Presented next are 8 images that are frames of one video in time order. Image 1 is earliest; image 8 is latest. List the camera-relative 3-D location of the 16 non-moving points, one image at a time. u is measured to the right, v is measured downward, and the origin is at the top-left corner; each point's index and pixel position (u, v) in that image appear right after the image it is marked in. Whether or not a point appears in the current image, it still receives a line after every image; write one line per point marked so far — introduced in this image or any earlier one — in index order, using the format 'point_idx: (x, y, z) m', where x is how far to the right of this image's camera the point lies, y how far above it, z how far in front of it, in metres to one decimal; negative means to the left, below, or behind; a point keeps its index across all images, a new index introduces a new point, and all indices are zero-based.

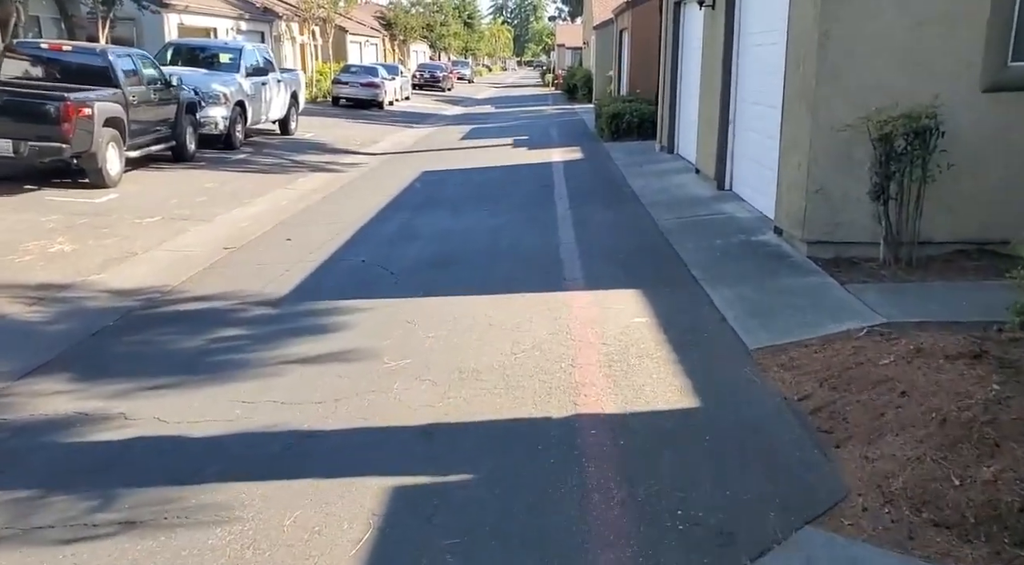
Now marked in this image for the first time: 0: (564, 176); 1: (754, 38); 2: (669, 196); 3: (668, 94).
0: (+0.8, +1.7, +15.5) m
1: (+2.8, +2.8, +11.2) m
2: (+2.0, +1.1, +12.4) m
3: (+2.9, +3.4, +17.4) m
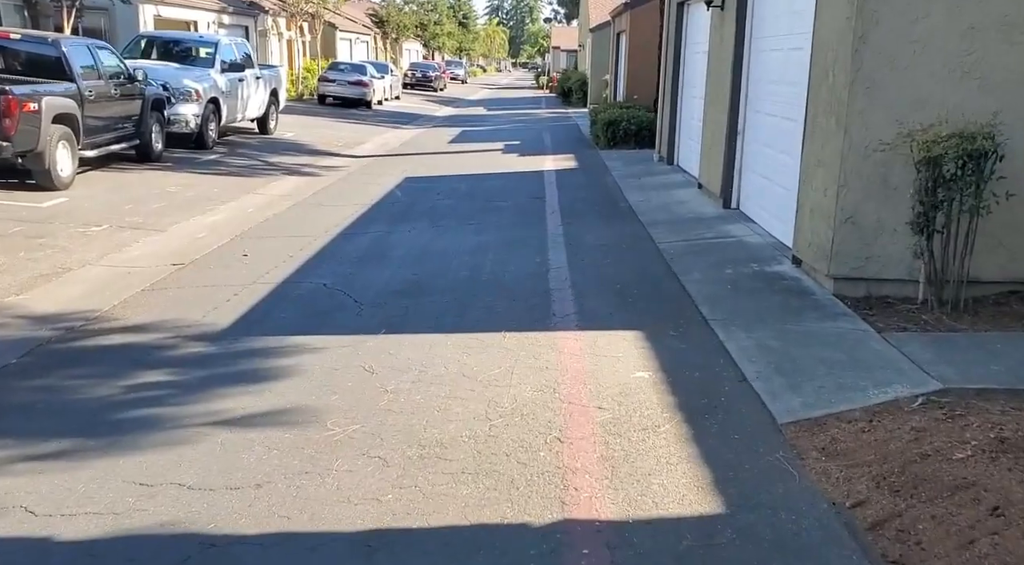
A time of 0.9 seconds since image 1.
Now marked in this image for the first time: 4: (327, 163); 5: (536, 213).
0: (+0.7, +1.4, +14.4) m
1: (+2.7, +2.5, +10.1) m
2: (+1.9, +0.8, +11.3) m
3: (+2.7, +3.1, +16.3) m
4: (-3.7, +2.4, +19.3) m
5: (+0.3, +0.8, +11.9) m
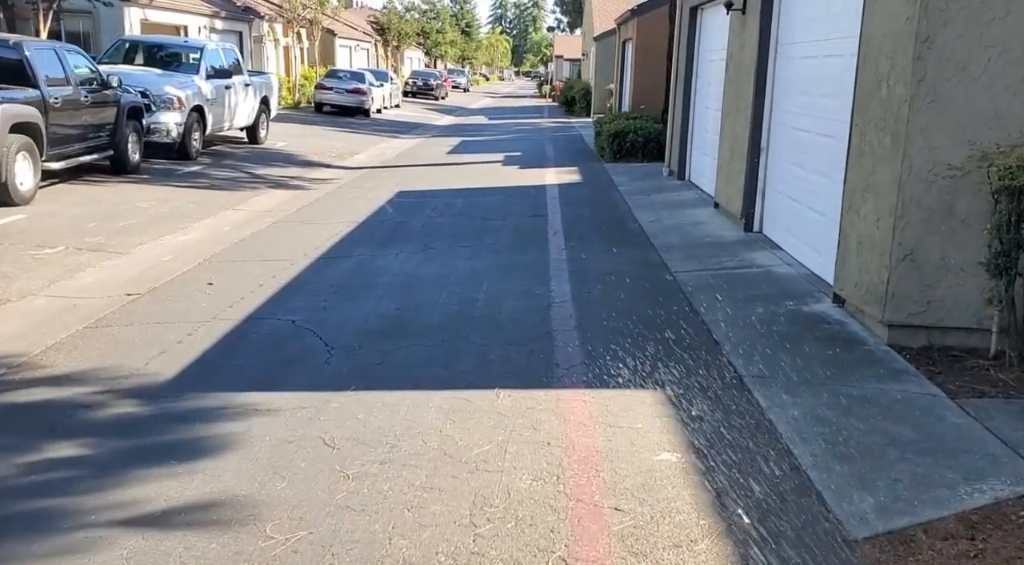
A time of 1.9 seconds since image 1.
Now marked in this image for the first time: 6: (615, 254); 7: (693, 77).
0: (+0.7, +1.1, +13.3) m
1: (+2.7, +2.2, +9.0) m
2: (+1.8, +0.5, +10.2) m
3: (+2.7, +2.7, +15.3) m
4: (-3.7, +2.0, +18.2) m
5: (+0.3, +0.5, +10.8) m
6: (+1.0, +0.3, +9.6) m
7: (+2.8, +3.1, +14.8) m
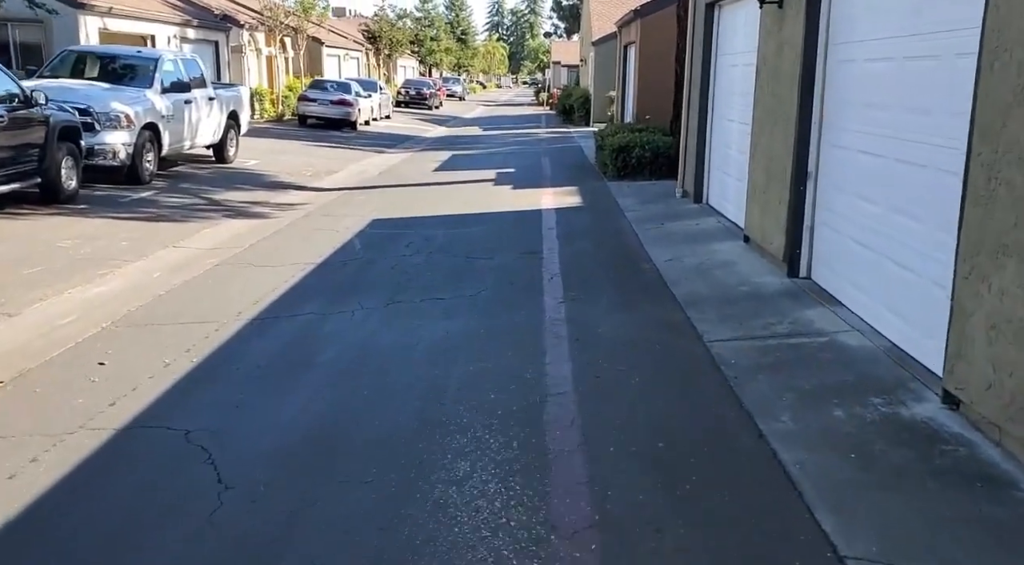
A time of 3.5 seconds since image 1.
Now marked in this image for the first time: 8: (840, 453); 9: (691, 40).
0: (+0.5, +0.5, +11.3) m
1: (+2.6, +1.7, +7.0) m
2: (+1.7, 0.0, +8.2) m
3: (+2.5, +2.2, +13.3) m
4: (-3.9, +1.4, +16.2) m
5: (+0.2, 0.0, +8.8) m
6: (+0.9, -0.2, +7.5) m
7: (+2.7, +2.6, +12.8) m
8: (+1.6, -0.8, +4.6) m
9: (+2.5, +3.4, +13.6) m
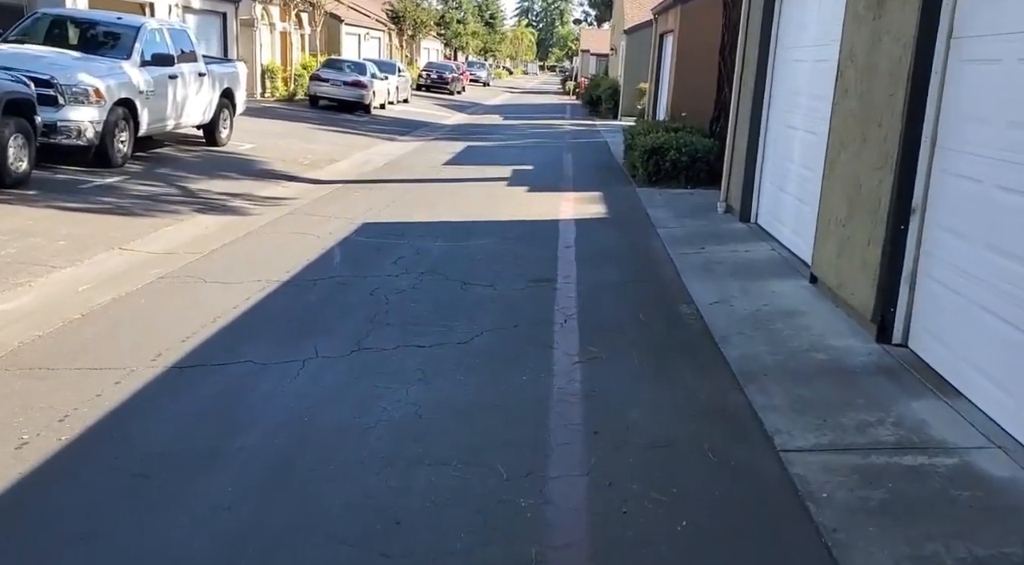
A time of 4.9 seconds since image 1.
0: (+0.6, +0.2, +9.4) m
1: (+2.6, +1.3, +5.0) m
2: (+1.7, -0.4, +6.2) m
3: (+2.7, +1.8, +11.3) m
4: (-3.6, +1.4, +14.4) m
5: (+0.2, -0.3, +6.9) m
6: (+0.9, -0.6, +5.6) m
7: (+2.9, +2.2, +10.8) m
8: (+1.5, -1.2, +2.6) m
9: (+2.8, +3.1, +11.6) m
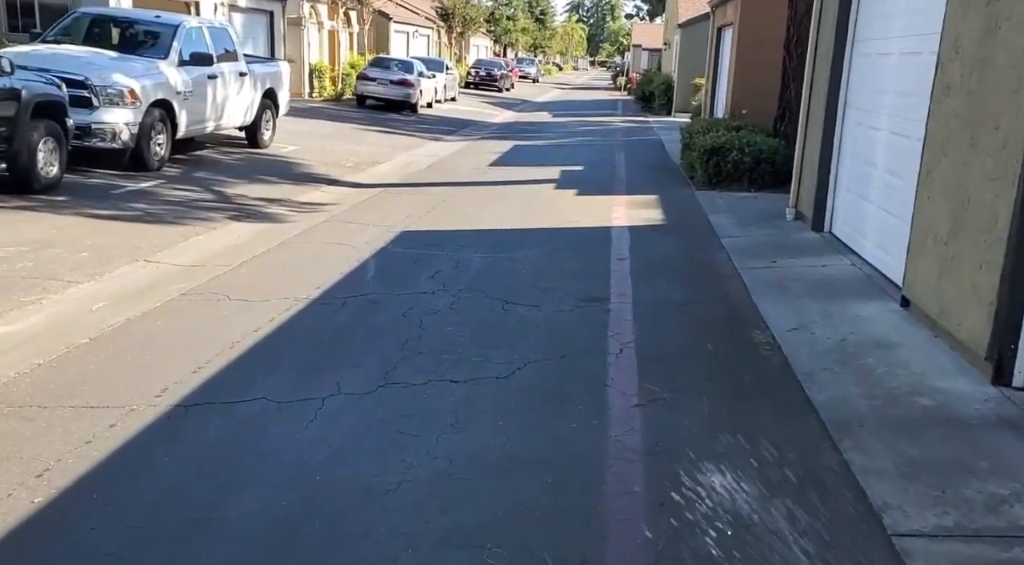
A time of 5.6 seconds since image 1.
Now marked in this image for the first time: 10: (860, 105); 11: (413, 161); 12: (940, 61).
0: (+1.1, +0.1, +8.5) m
1: (+2.8, +1.1, +4.1) m
2: (+2.0, -0.6, +5.3) m
3: (+3.3, +1.6, +10.3) m
4: (-2.9, +1.2, +13.7) m
5: (+0.5, -0.5, +6.1) m
6: (+1.1, -0.8, +4.7) m
7: (+3.4, +2.1, +9.8) m
8: (+1.6, -1.4, +1.8) m
9: (+3.4, +2.9, +10.6) m
10: (+3.4, +1.7, +9.3) m
11: (-1.9, +2.4, +18.6) m
12: (+2.9, +1.5, +6.4) m
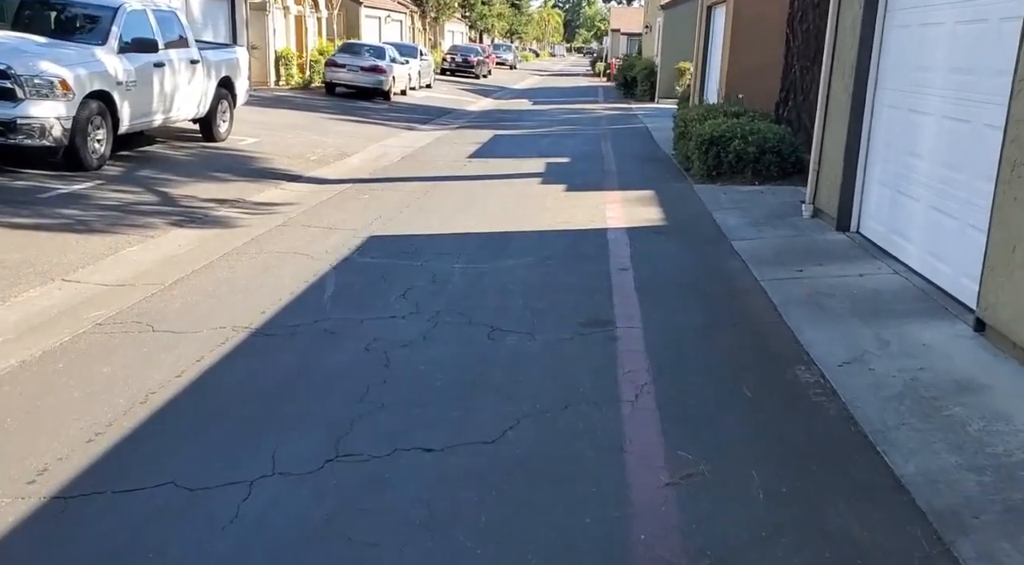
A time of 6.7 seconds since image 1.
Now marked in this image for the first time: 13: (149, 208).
0: (+0.9, 0.0, +7.2) m
1: (+2.8, +0.9, +2.8) m
2: (+2.0, -0.7, +4.0) m
3: (+3.1, +1.6, +9.0) m
4: (-3.2, +1.1, +12.3) m
5: (+0.4, -0.7, +4.7) m
6: (+1.1, -0.9, +3.4) m
7: (+3.2, +2.0, +8.5) m
8: (+1.6, -1.6, +0.5) m
9: (+3.2, +2.9, +9.3) m
10: (+3.2, +1.6, +8.0) m
11: (-2.3, +2.3, +17.2) m
12: (+2.8, +1.4, +5.1) m
13: (-4.1, +0.8, +10.8) m
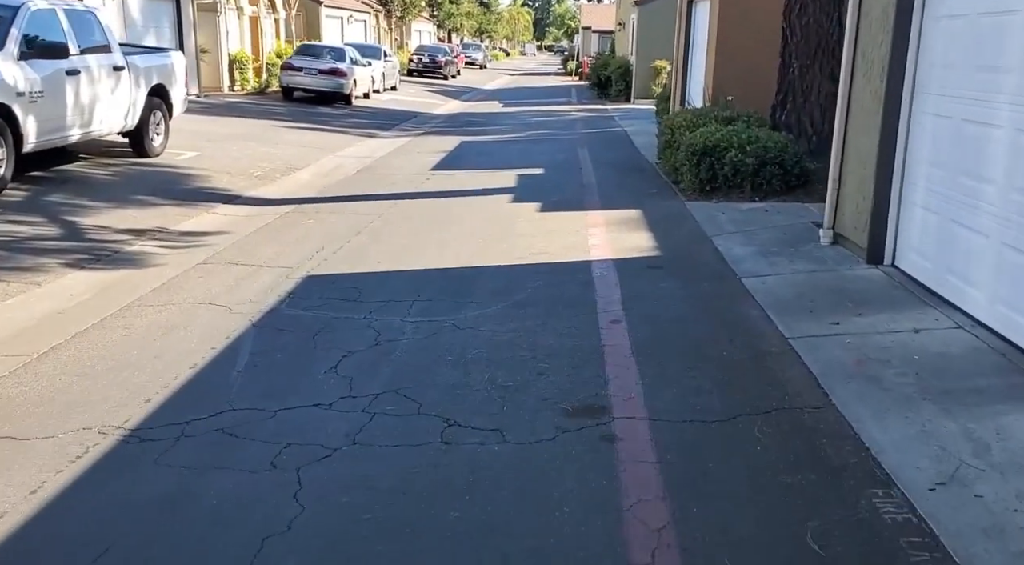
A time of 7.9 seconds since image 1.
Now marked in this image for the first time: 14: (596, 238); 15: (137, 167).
0: (+0.7, -0.4, +5.6) m
1: (+2.7, +0.6, +1.3) m
2: (+1.8, -1.1, +2.5) m
3: (+2.8, +1.2, +7.5) m
4: (-3.5, +0.7, +10.6) m
5: (+0.3, -1.1, +3.1) m
6: (+1.0, -1.3, +1.9) m
7: (+2.9, +1.7, +7.0) m
8: (+1.6, -2.0, -1.1) m
9: (+2.8, +2.5, +7.8) m
10: (+2.9, +1.3, +6.5) m
11: (-2.8, +1.9, +15.5) m
12: (+2.6, +1.0, +3.6) m
13: (-4.4, +0.4, +9.1) m
14: (+0.8, +0.4, +9.2) m
15: (-5.5, +1.7, +14.0) m
